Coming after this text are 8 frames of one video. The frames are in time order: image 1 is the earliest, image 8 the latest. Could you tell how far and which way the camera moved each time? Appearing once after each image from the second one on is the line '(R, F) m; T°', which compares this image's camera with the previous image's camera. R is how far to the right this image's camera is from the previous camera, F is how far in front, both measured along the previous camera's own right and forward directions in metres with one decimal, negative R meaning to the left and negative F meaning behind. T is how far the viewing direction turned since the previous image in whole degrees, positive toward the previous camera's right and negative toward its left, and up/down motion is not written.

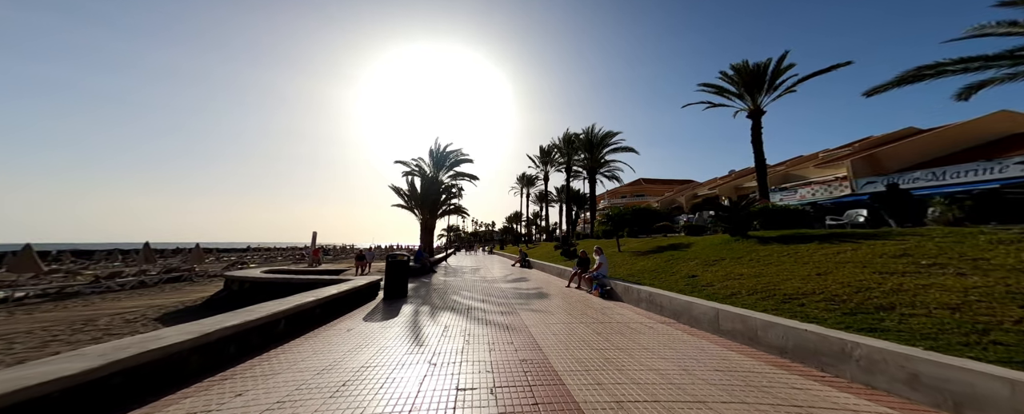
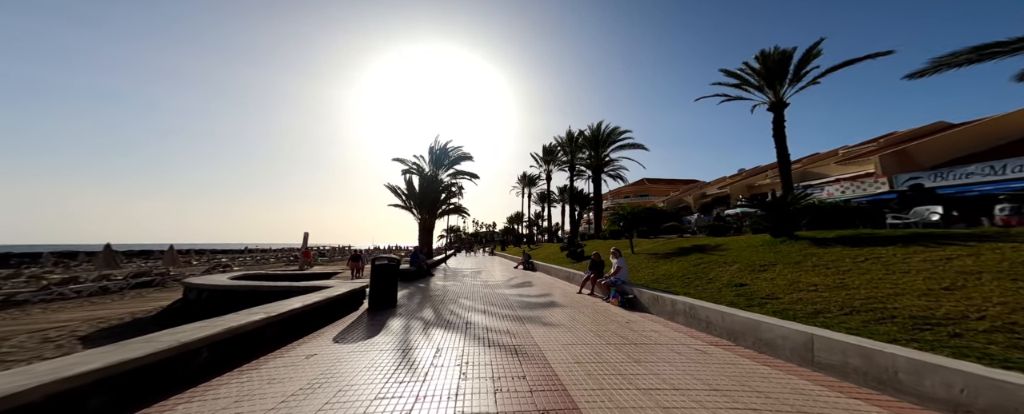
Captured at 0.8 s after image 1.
(-0.1, +1.1) m; 0°
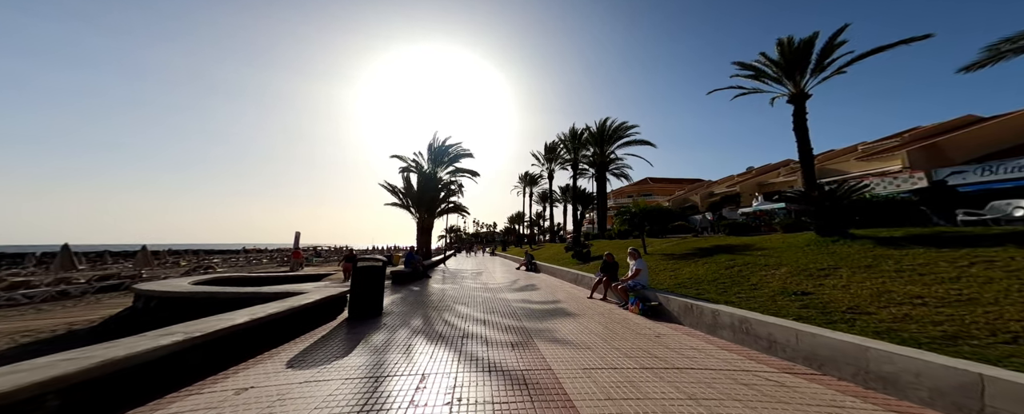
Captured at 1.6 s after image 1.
(-0.1, +0.9) m; 0°
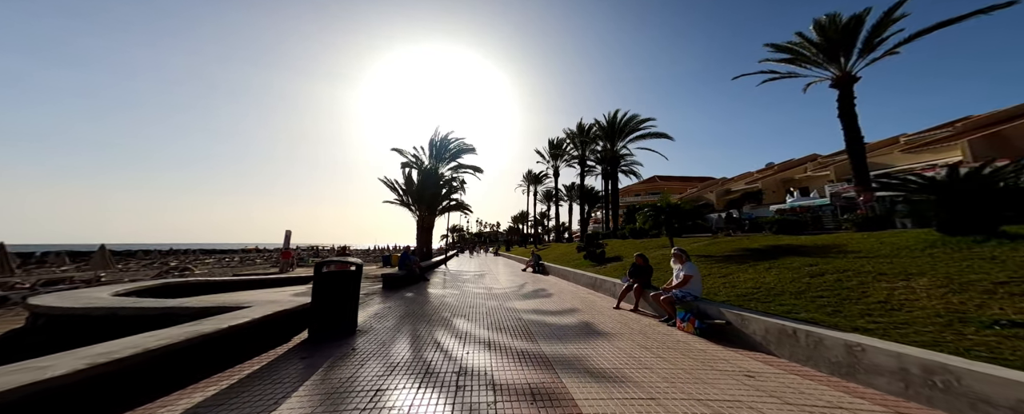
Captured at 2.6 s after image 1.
(-0.2, +1.5) m; -1°
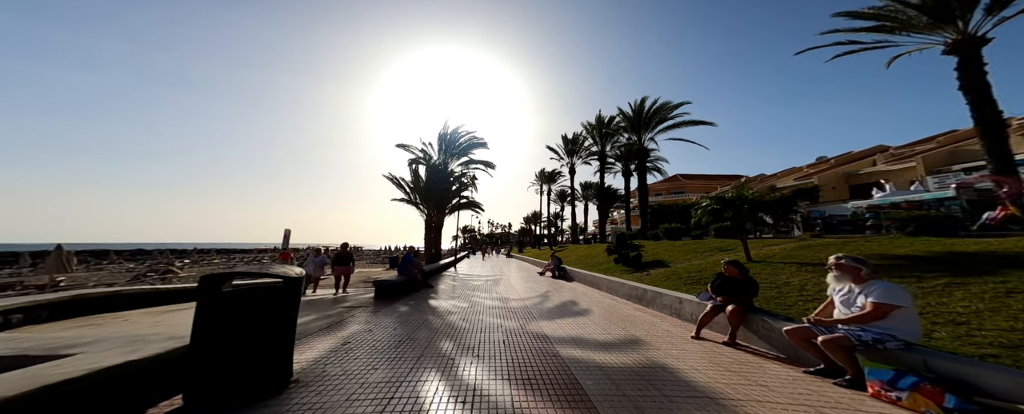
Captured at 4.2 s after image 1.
(-0.4, +2.2) m; -2°
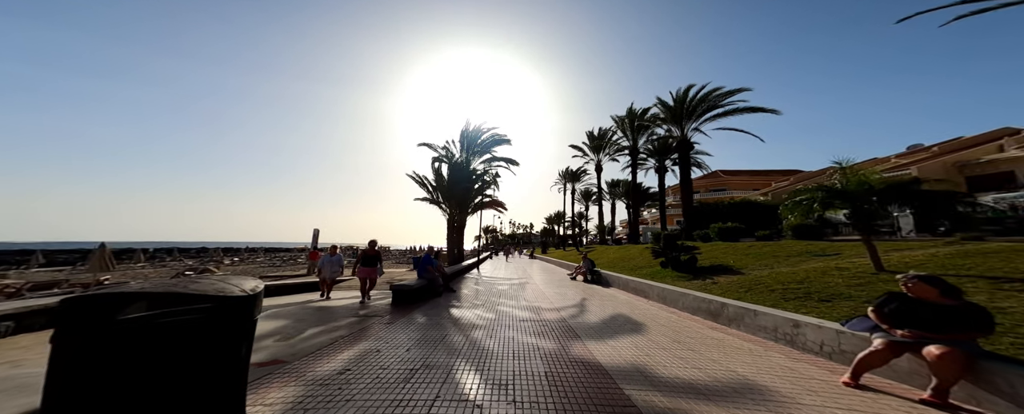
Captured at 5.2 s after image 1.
(-0.4, +1.5) m; -4°
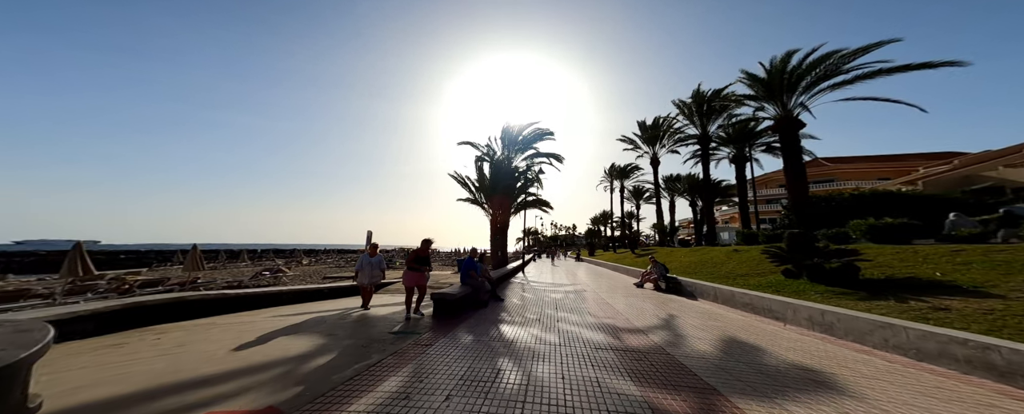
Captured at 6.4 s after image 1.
(-0.8, +2.3) m; -8°
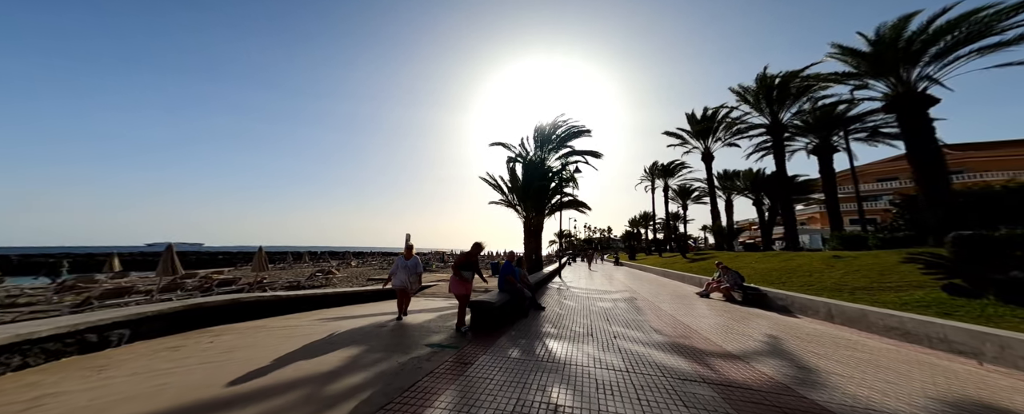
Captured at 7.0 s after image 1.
(-0.7, +1.4) m; -6°
